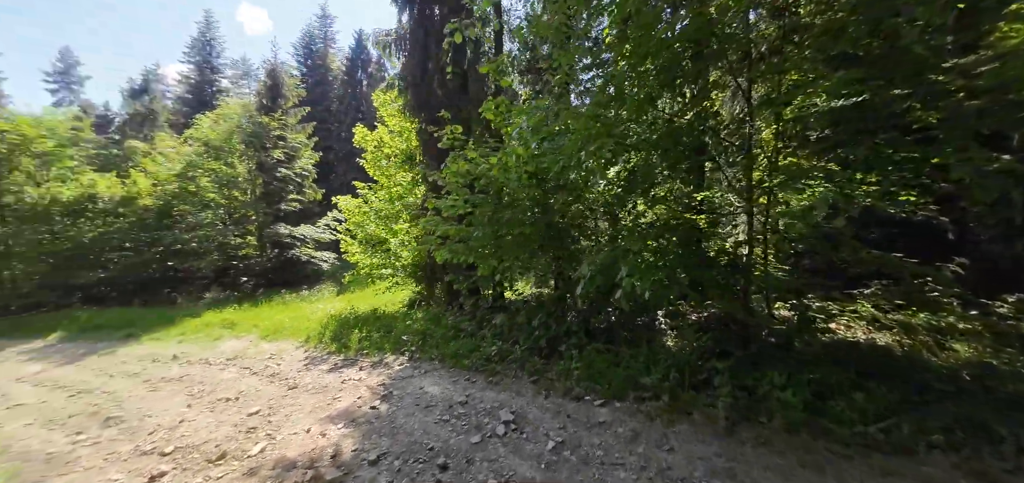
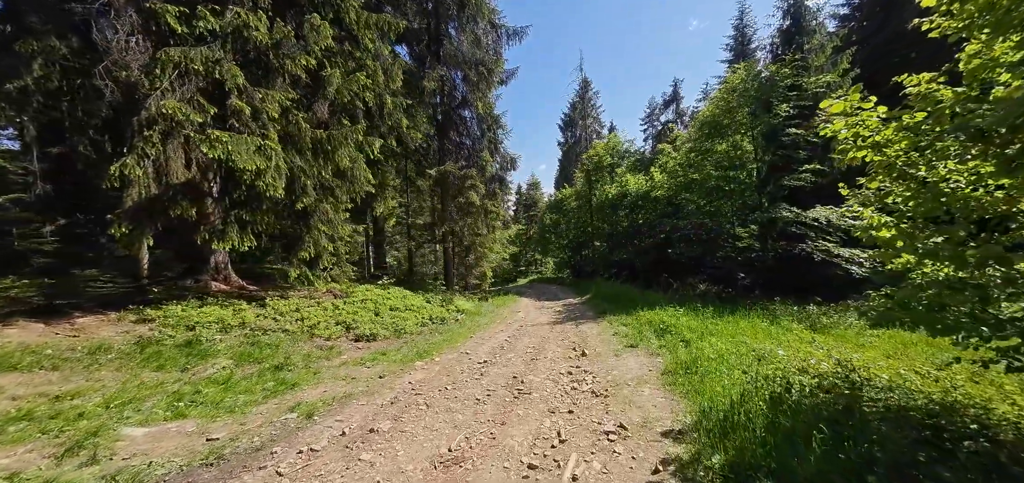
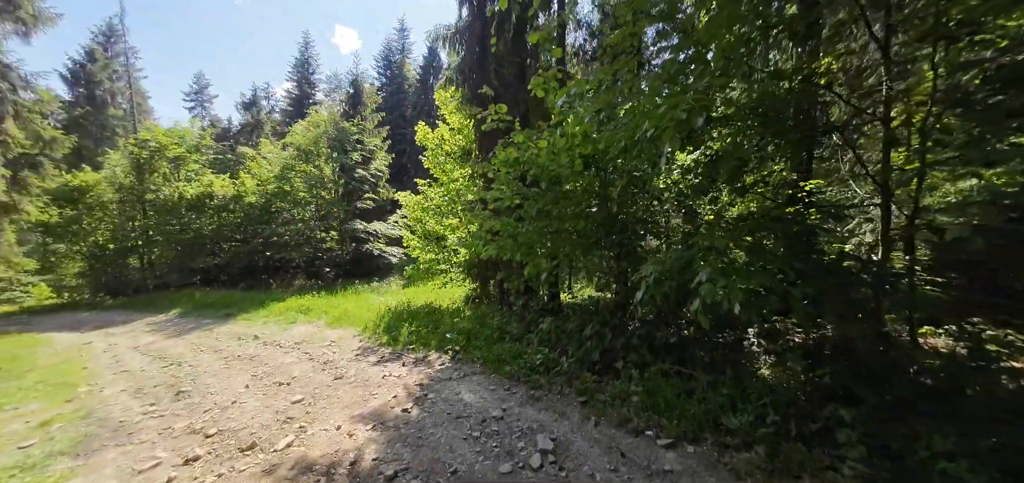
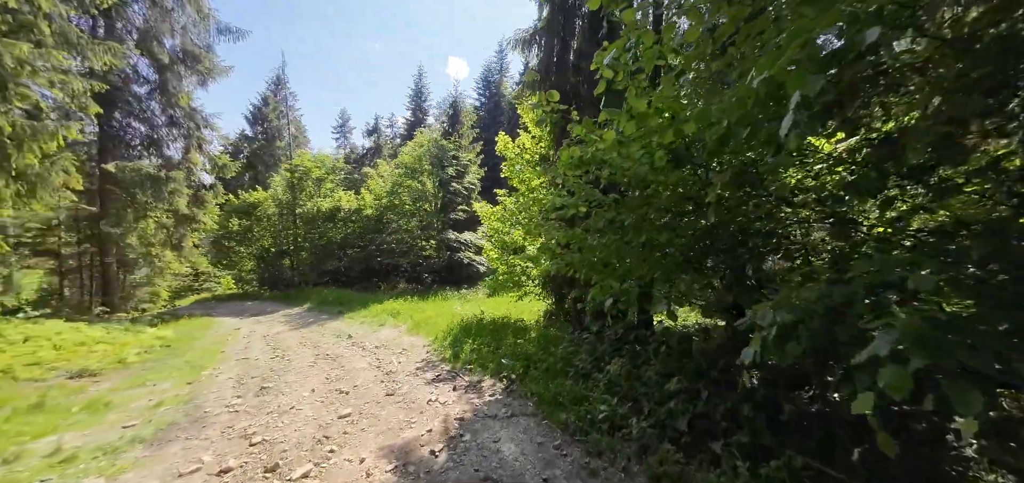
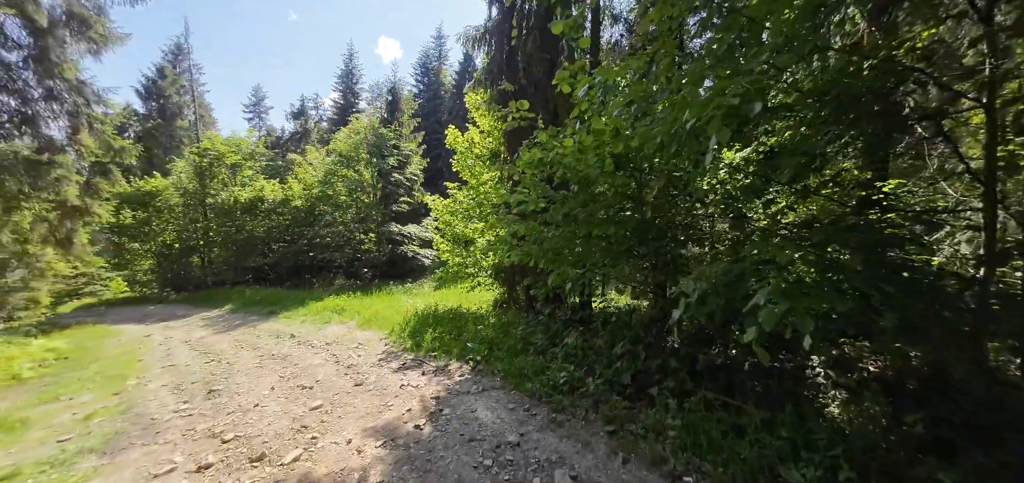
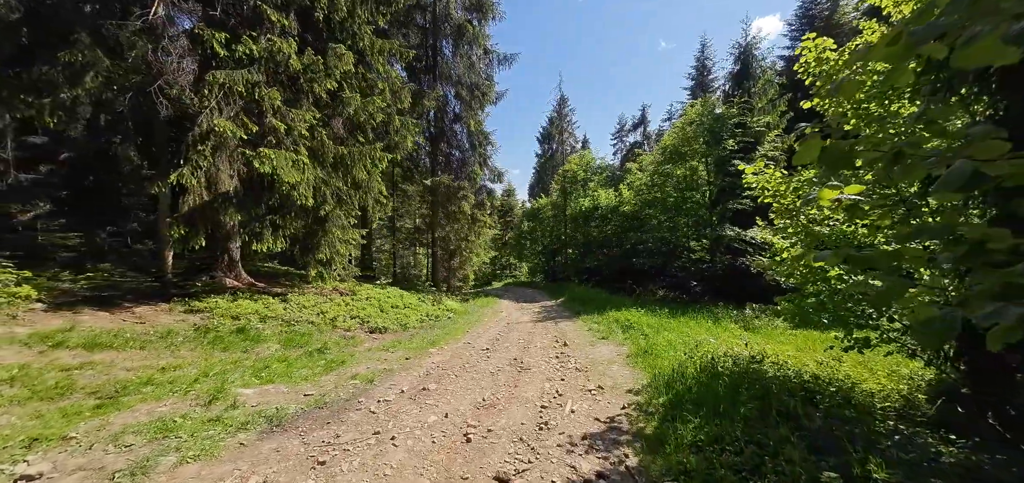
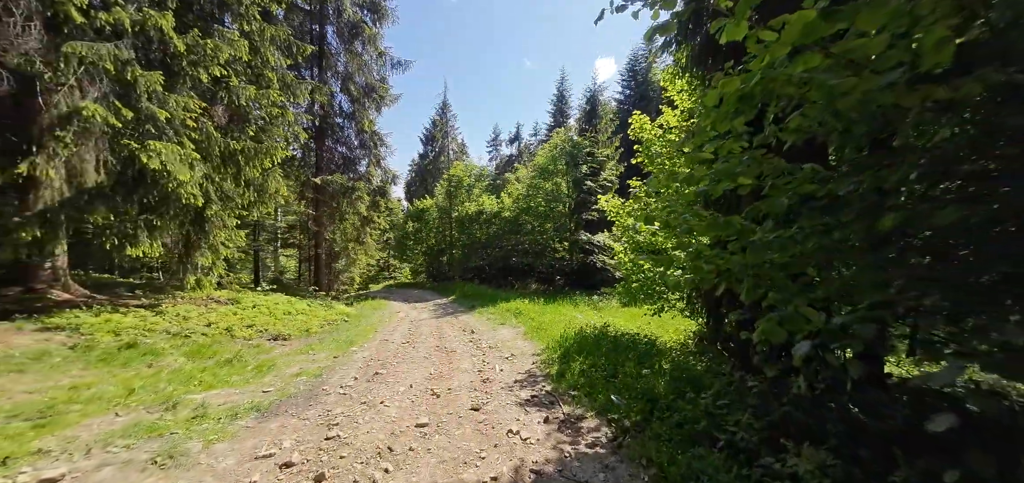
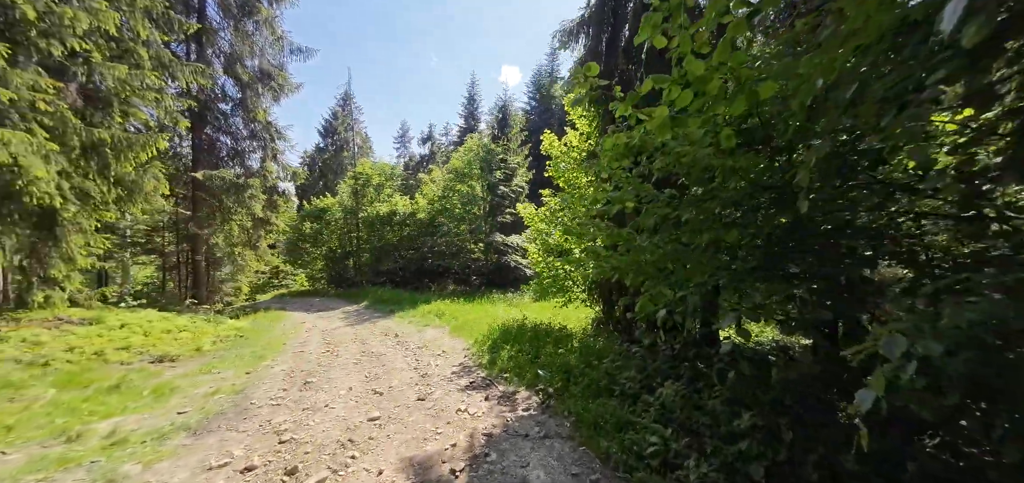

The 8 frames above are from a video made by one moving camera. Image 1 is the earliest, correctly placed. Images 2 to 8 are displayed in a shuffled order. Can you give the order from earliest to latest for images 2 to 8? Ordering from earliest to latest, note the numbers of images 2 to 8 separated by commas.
3, 5, 4, 8, 7, 6, 2
